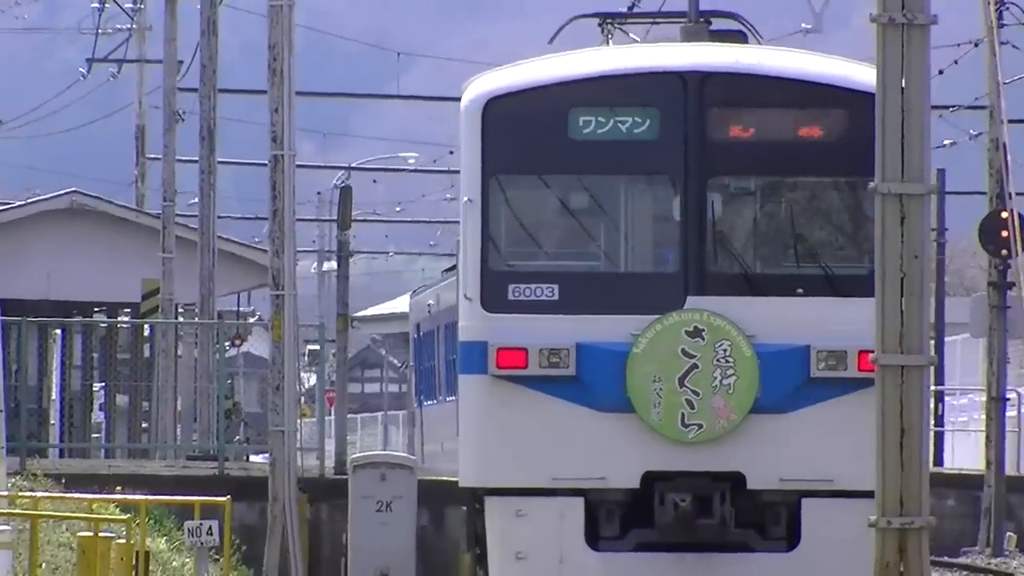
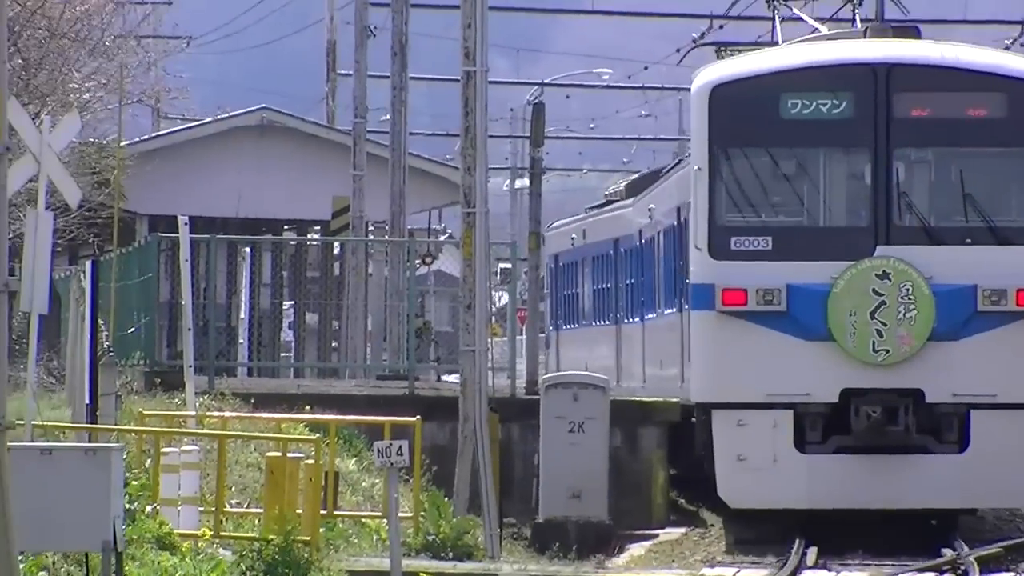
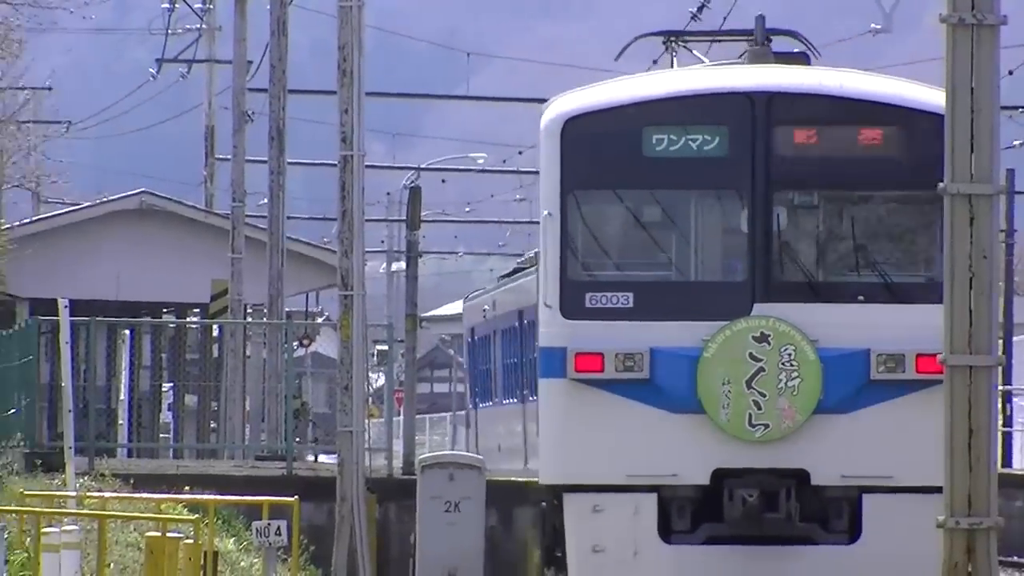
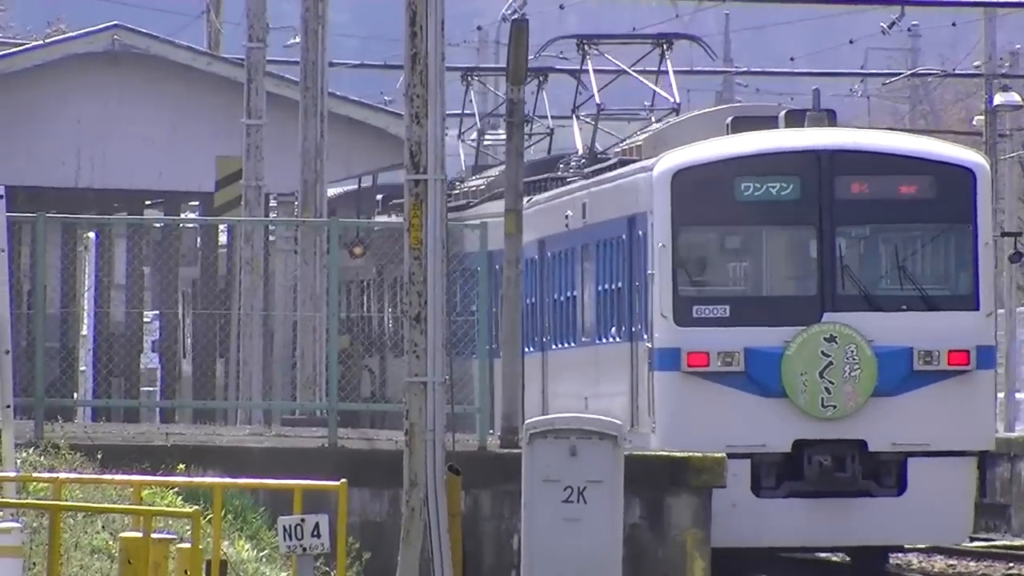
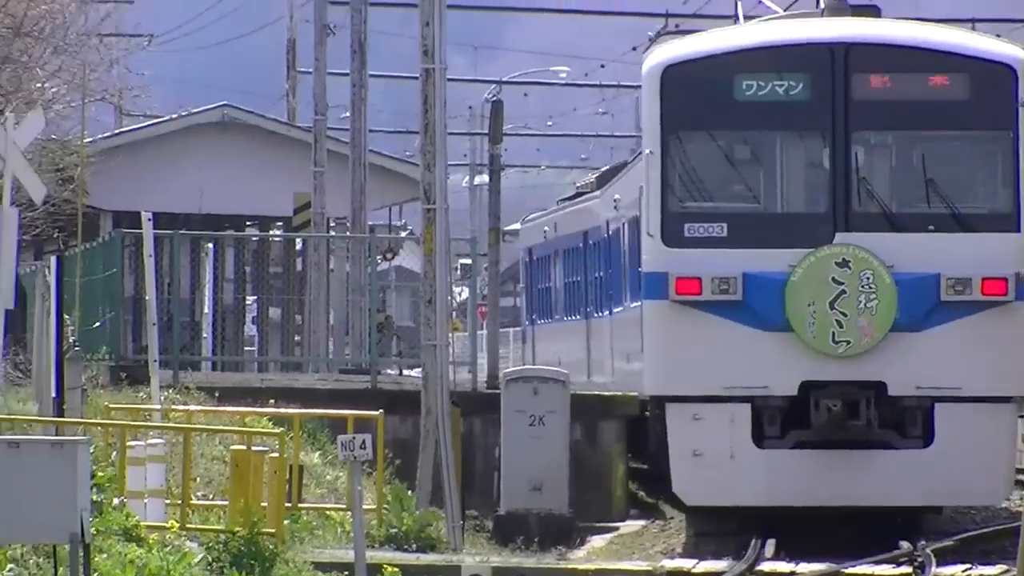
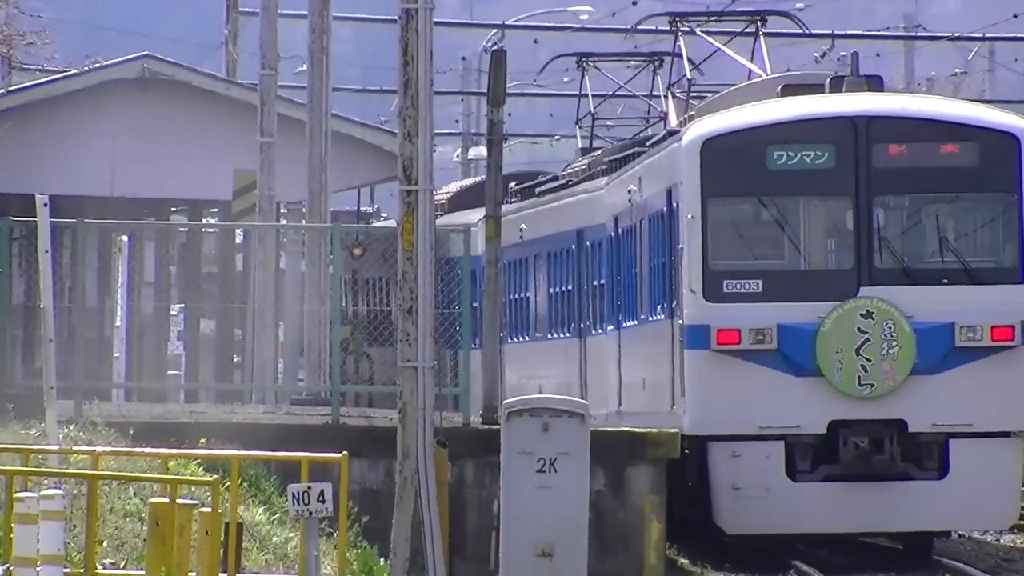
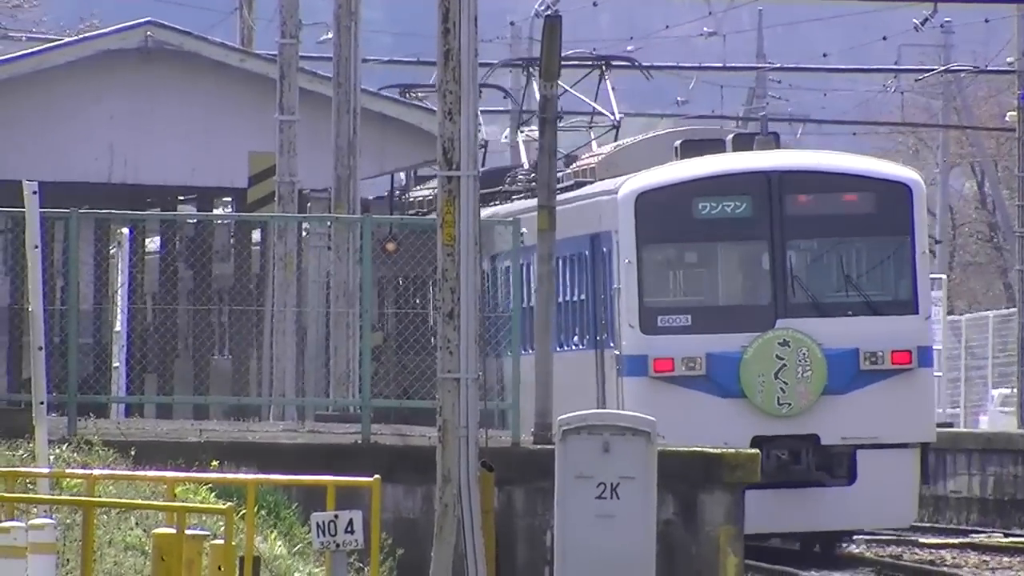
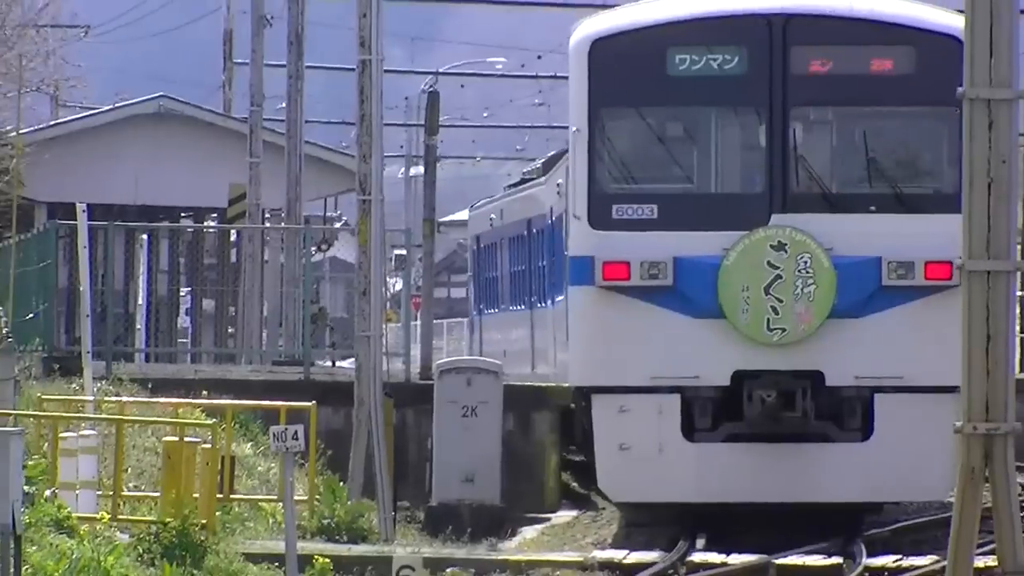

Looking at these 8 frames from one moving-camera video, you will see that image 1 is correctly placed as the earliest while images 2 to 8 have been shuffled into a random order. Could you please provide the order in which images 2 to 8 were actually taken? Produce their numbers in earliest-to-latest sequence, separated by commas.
3, 8, 5, 2, 6, 4, 7
